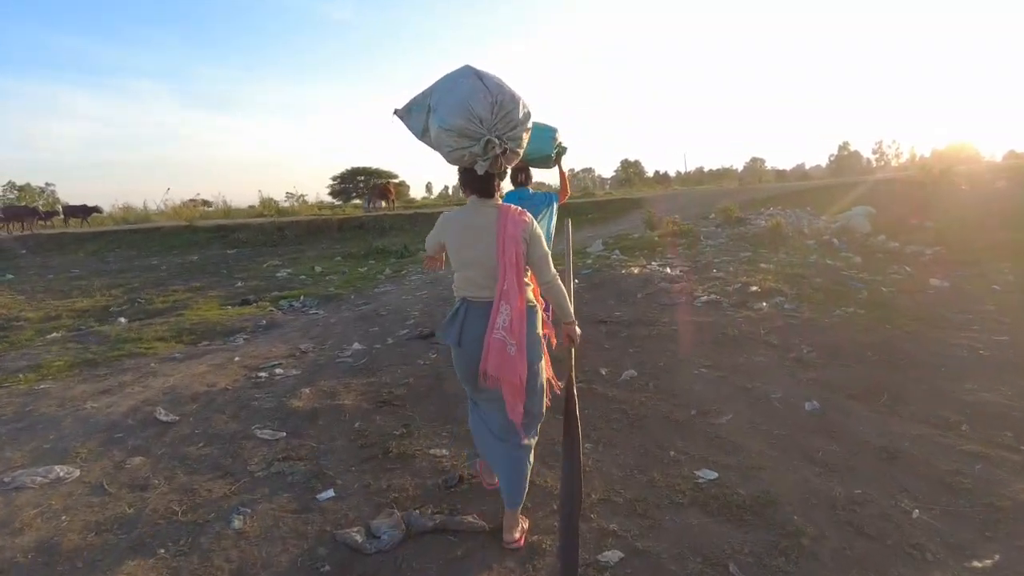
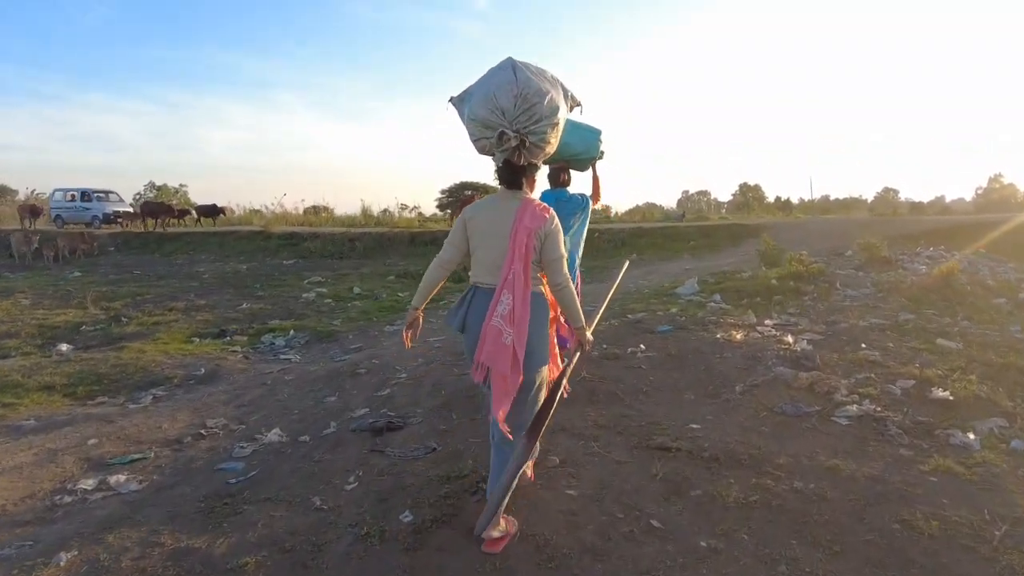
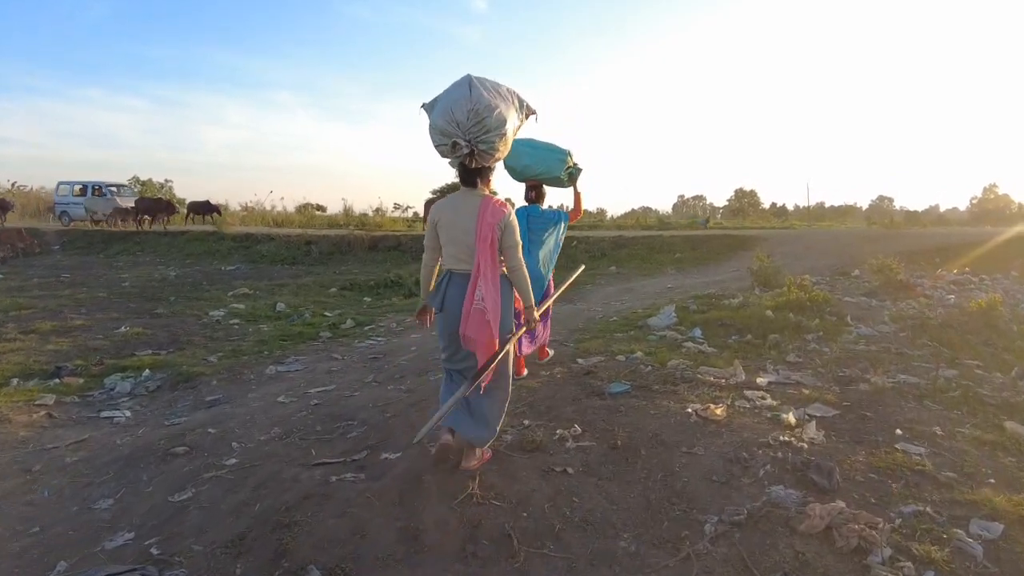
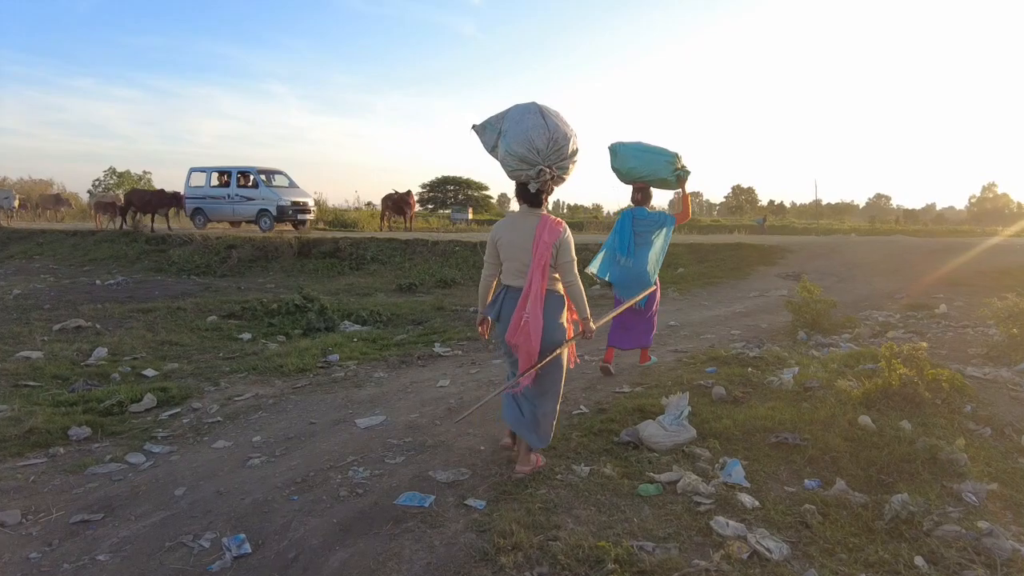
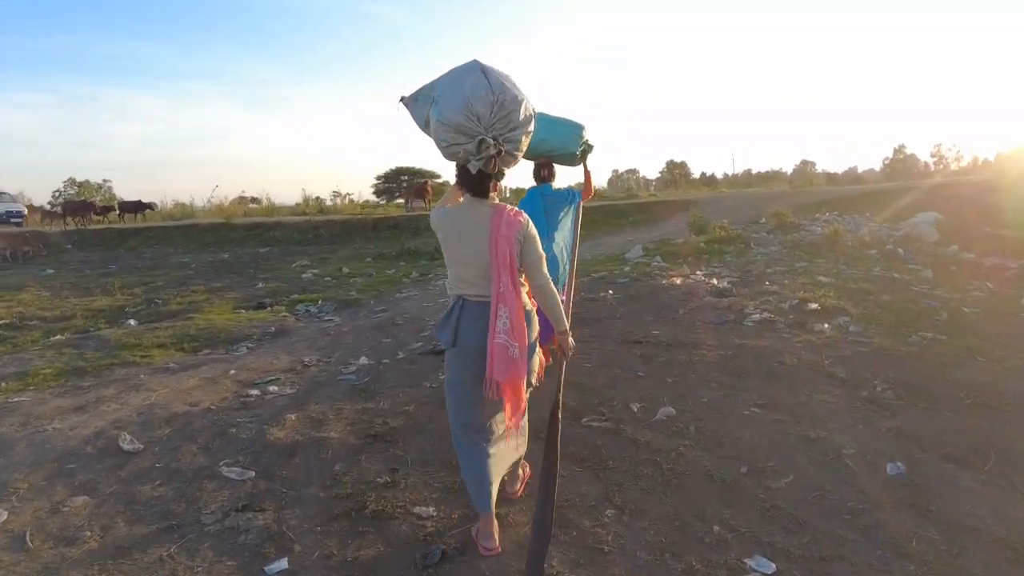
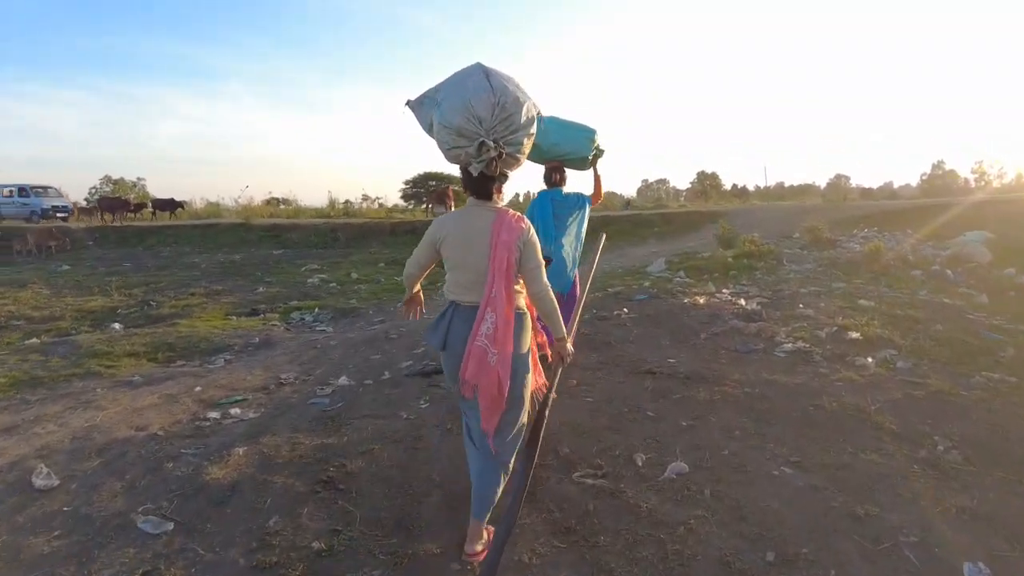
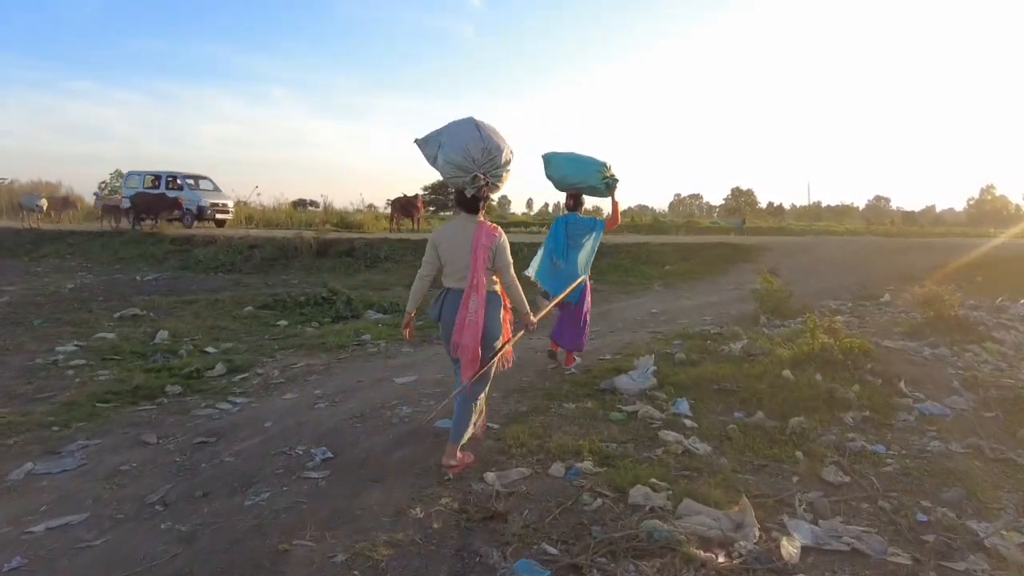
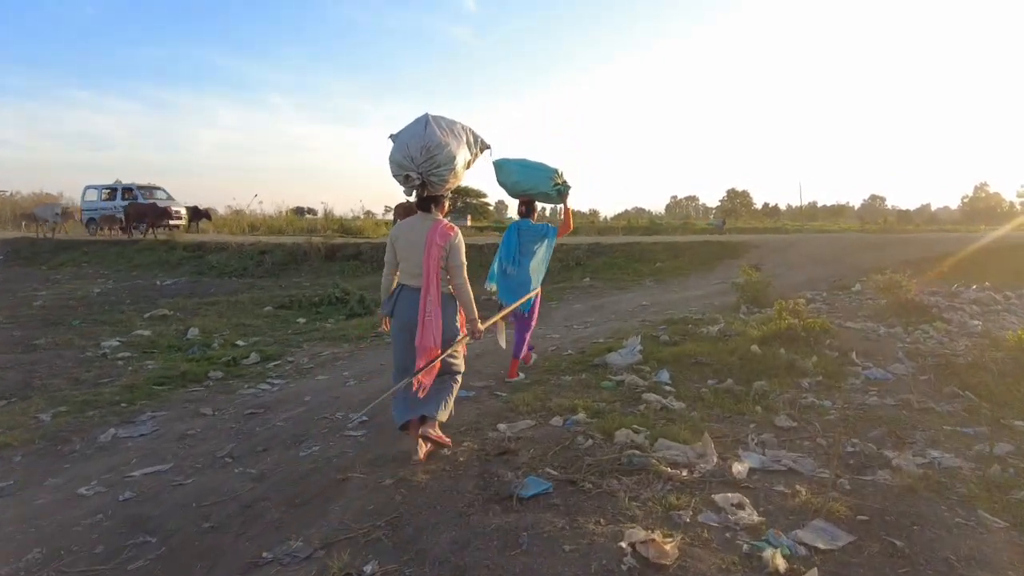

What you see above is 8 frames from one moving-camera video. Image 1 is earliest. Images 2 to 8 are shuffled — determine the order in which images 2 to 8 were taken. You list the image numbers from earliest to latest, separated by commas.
5, 6, 2, 3, 8, 7, 4
